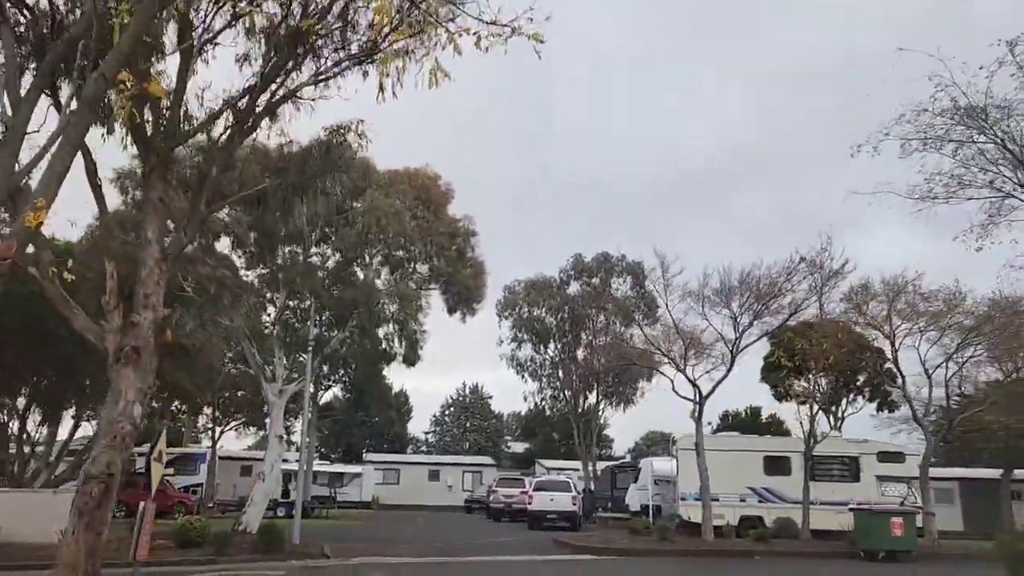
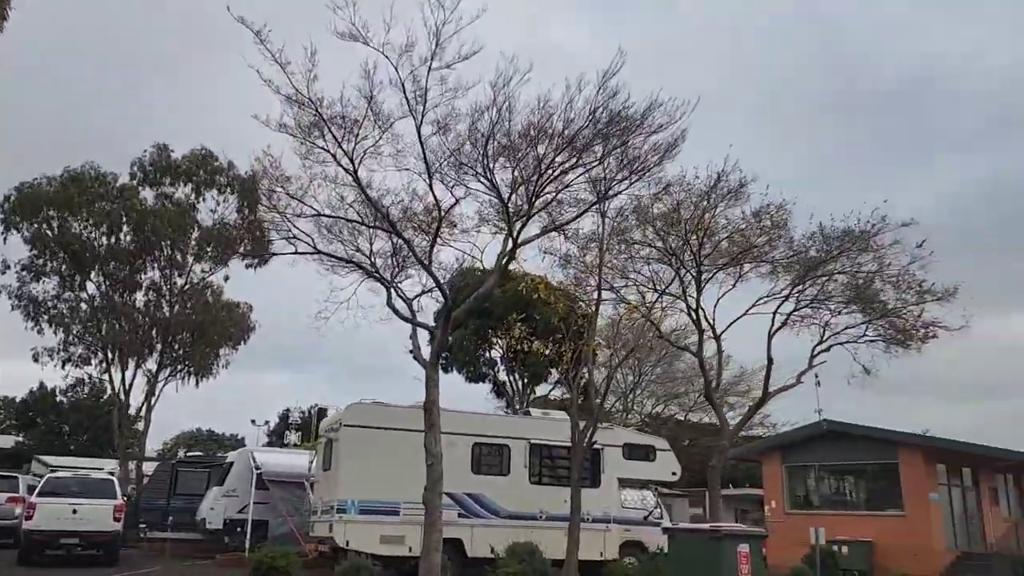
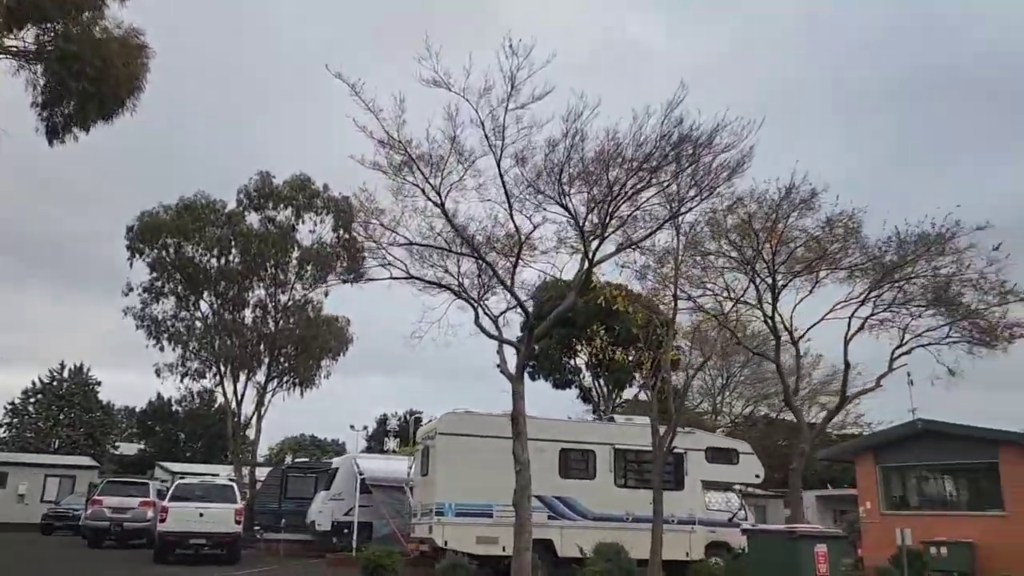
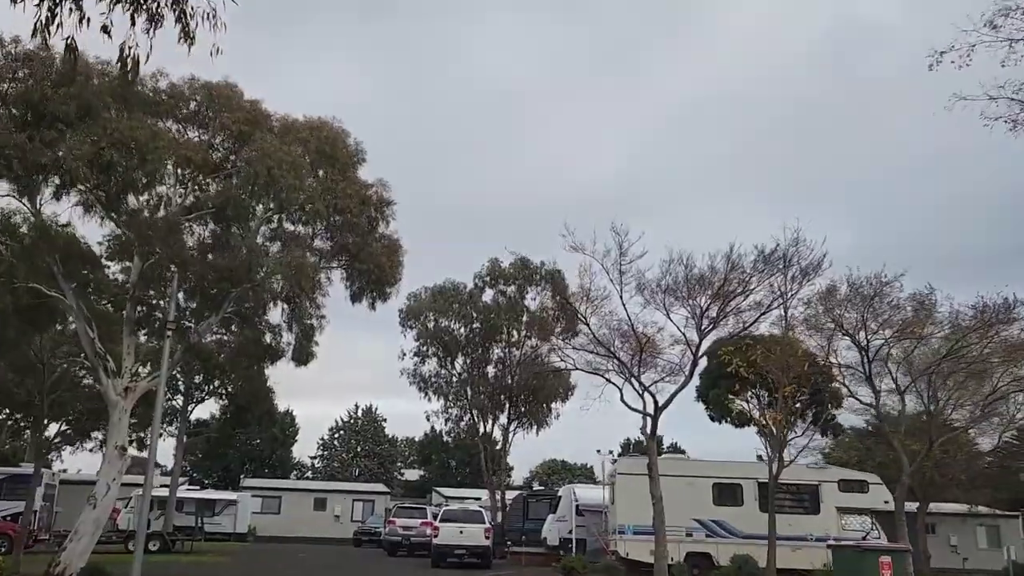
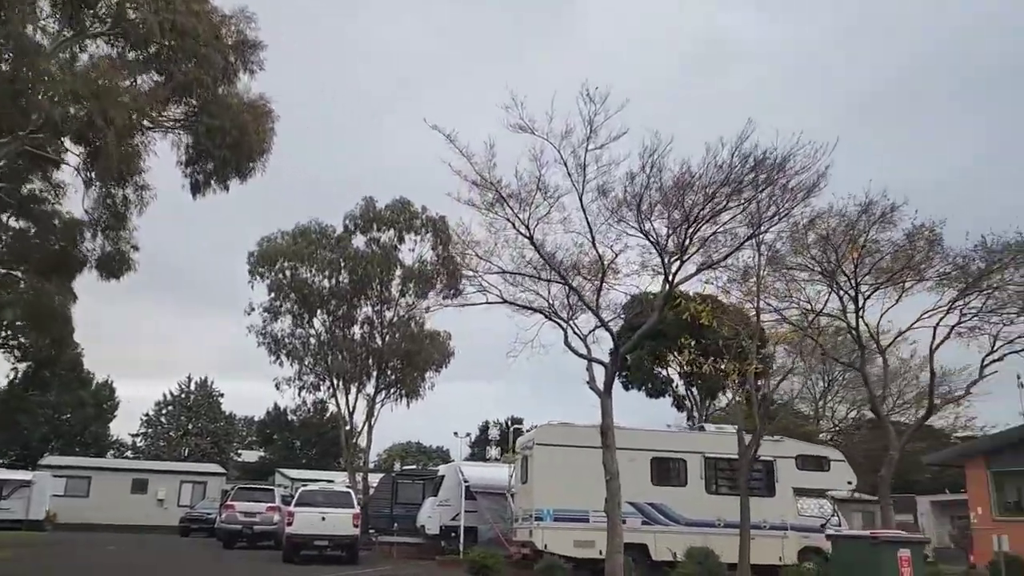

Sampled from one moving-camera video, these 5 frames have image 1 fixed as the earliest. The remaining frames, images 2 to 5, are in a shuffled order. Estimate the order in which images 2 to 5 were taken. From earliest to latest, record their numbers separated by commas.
4, 5, 3, 2
